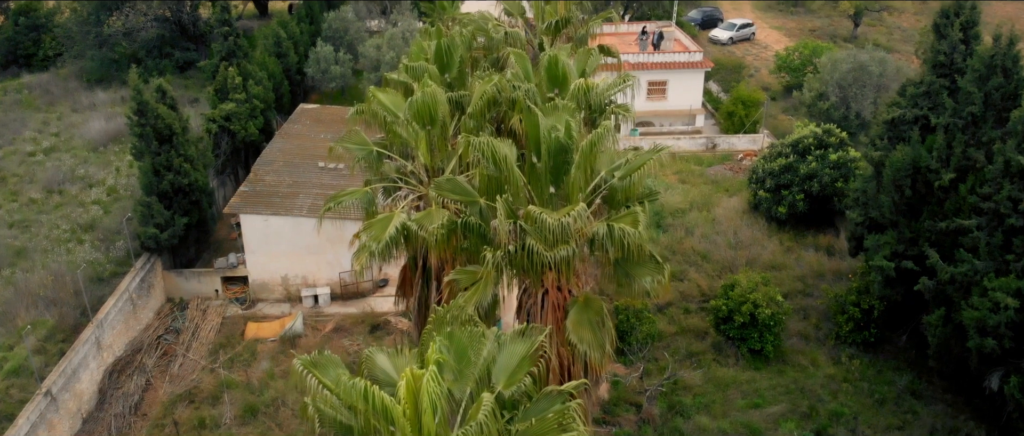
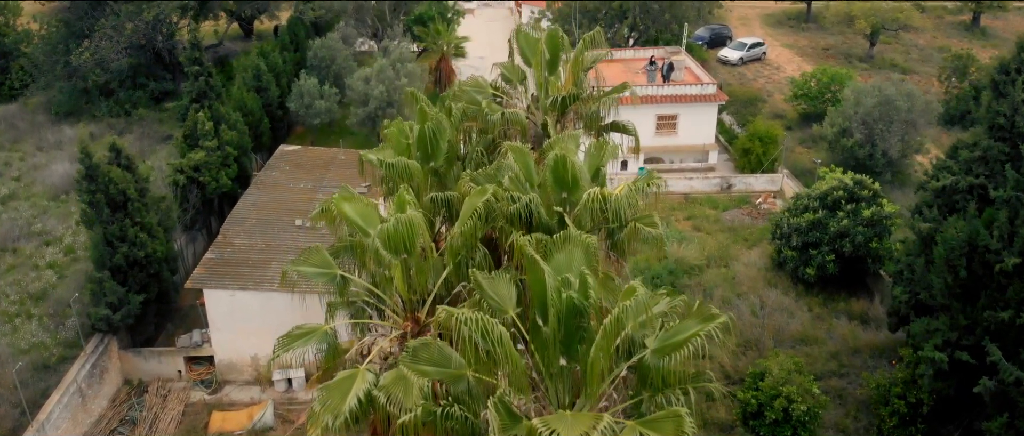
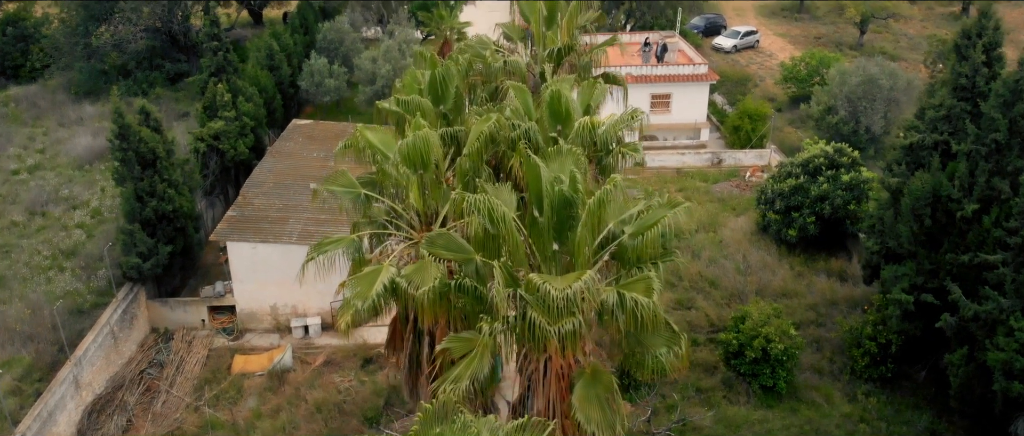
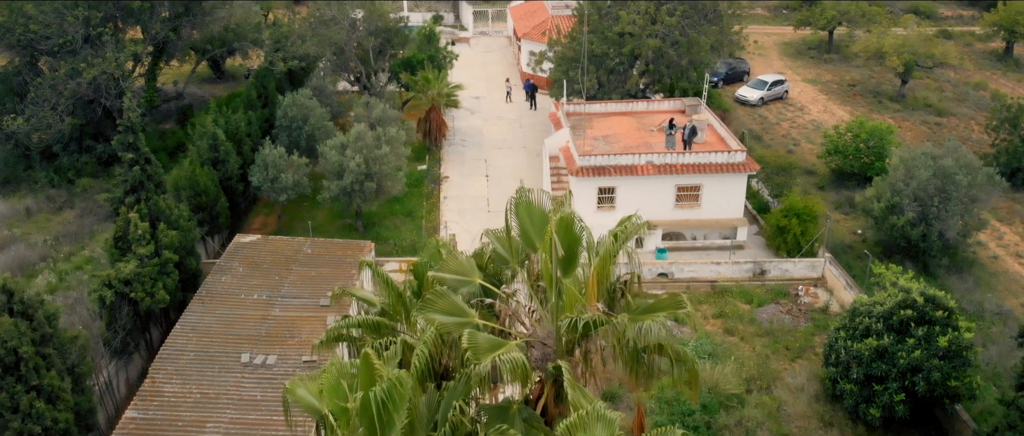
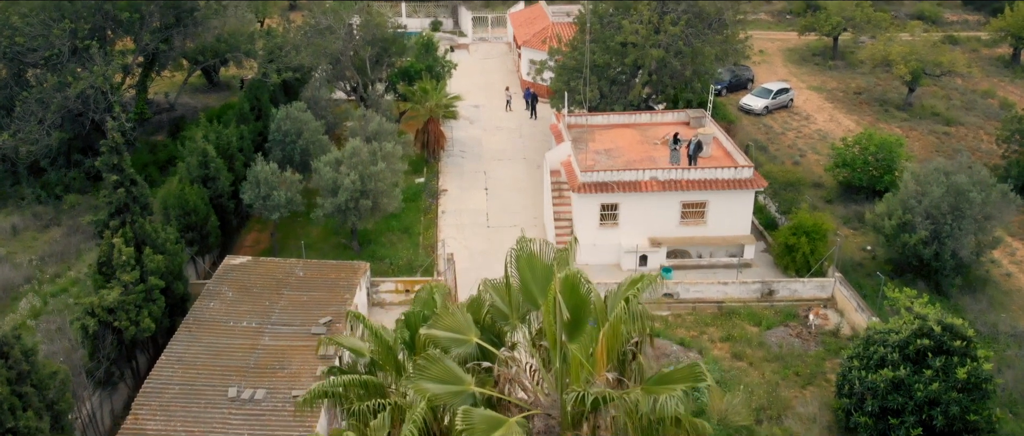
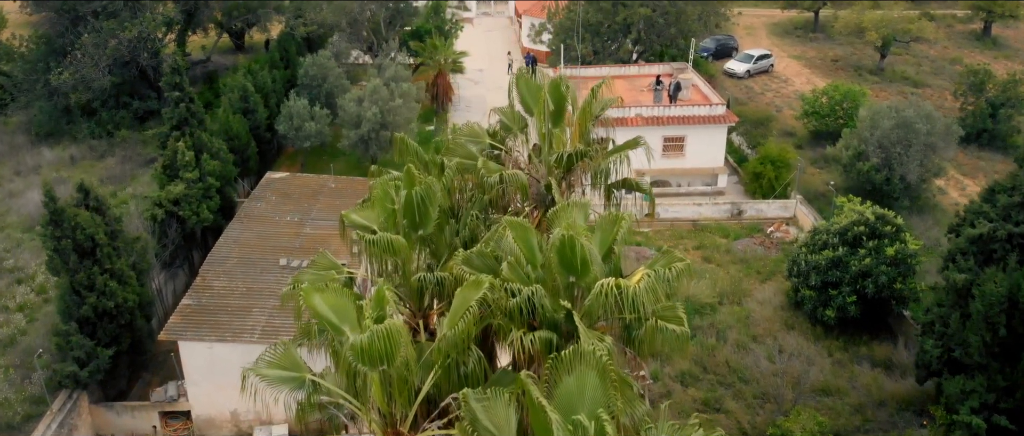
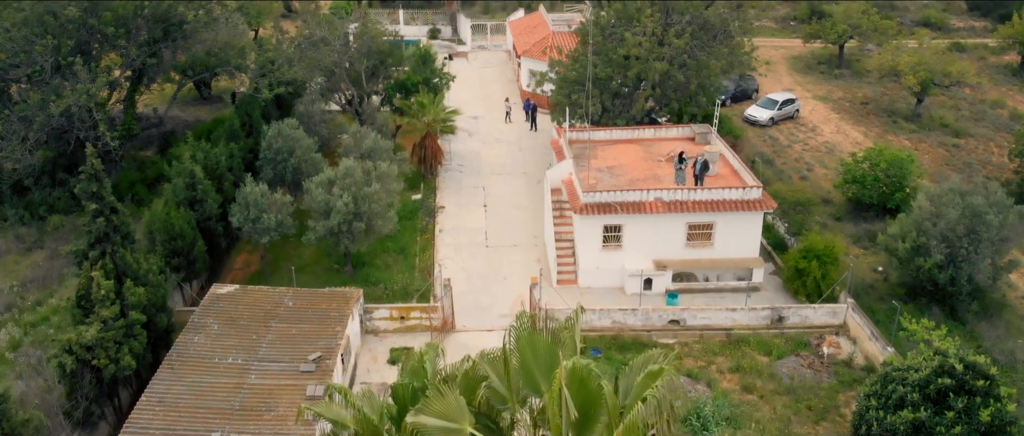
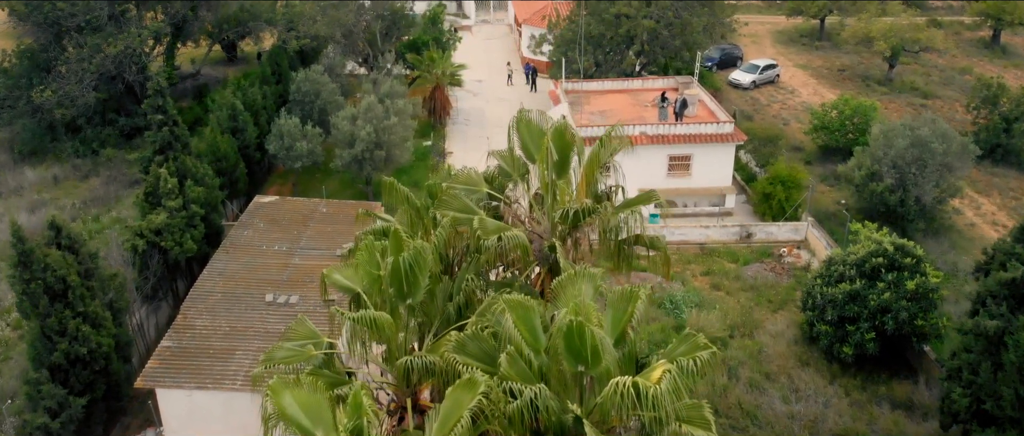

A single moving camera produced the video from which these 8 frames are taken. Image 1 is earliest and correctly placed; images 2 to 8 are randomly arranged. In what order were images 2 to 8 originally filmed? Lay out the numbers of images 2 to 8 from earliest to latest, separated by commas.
3, 2, 6, 8, 4, 5, 7
